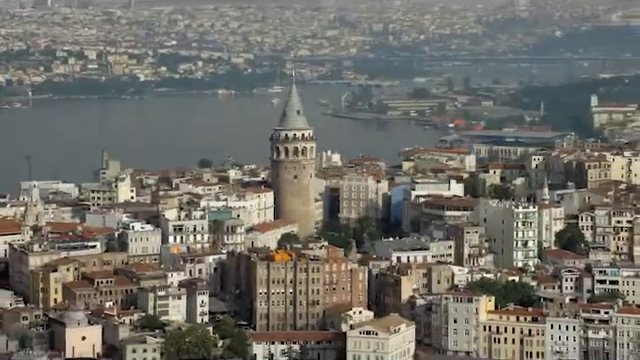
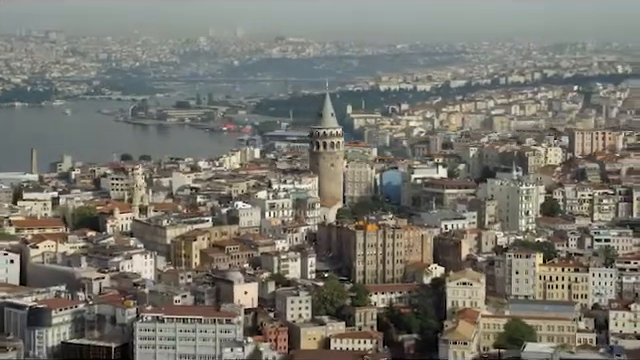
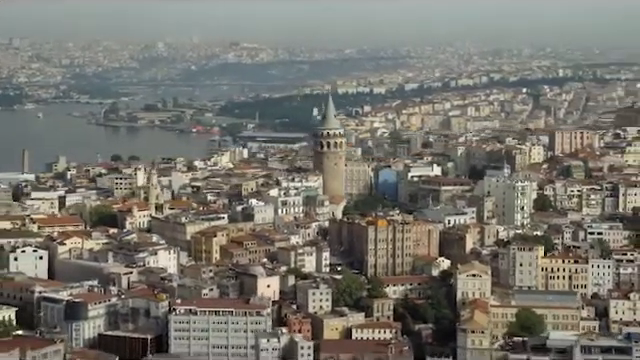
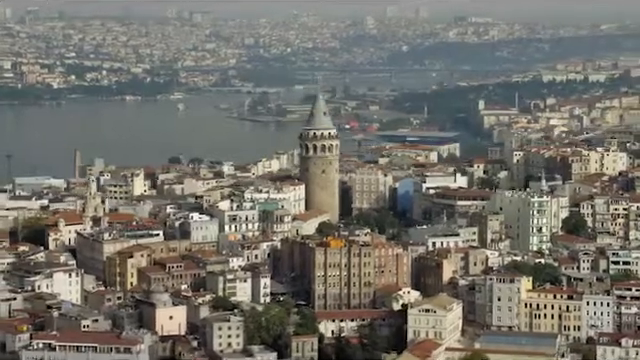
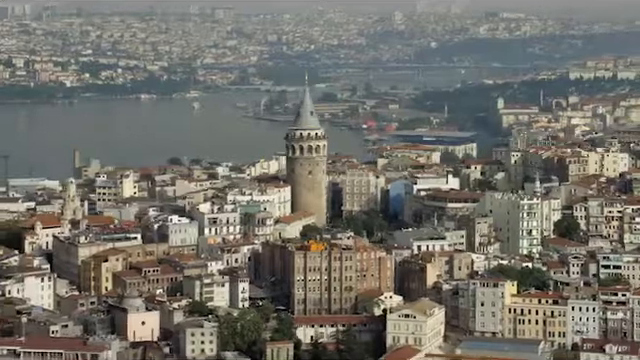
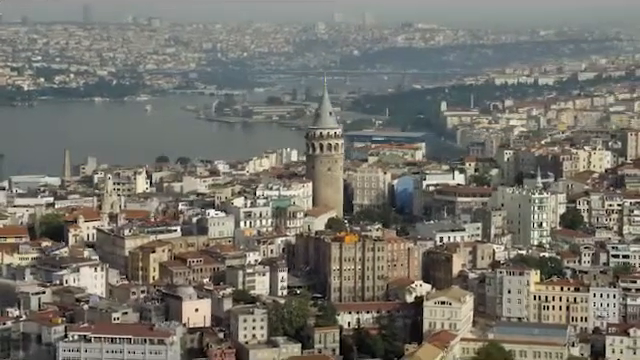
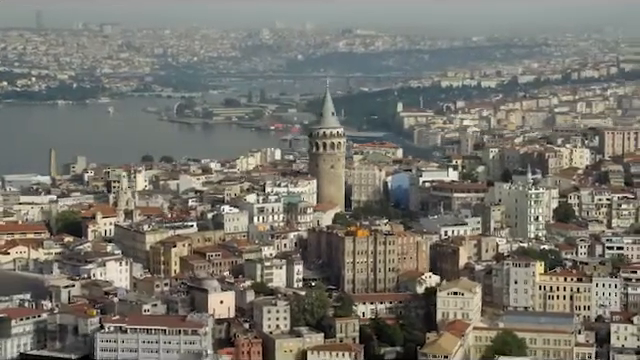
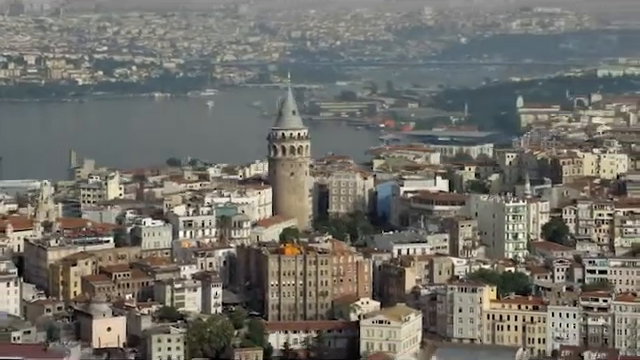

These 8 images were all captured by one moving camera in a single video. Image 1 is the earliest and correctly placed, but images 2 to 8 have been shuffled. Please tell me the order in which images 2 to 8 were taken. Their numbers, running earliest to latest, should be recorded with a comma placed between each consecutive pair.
8, 5, 4, 6, 7, 2, 3
